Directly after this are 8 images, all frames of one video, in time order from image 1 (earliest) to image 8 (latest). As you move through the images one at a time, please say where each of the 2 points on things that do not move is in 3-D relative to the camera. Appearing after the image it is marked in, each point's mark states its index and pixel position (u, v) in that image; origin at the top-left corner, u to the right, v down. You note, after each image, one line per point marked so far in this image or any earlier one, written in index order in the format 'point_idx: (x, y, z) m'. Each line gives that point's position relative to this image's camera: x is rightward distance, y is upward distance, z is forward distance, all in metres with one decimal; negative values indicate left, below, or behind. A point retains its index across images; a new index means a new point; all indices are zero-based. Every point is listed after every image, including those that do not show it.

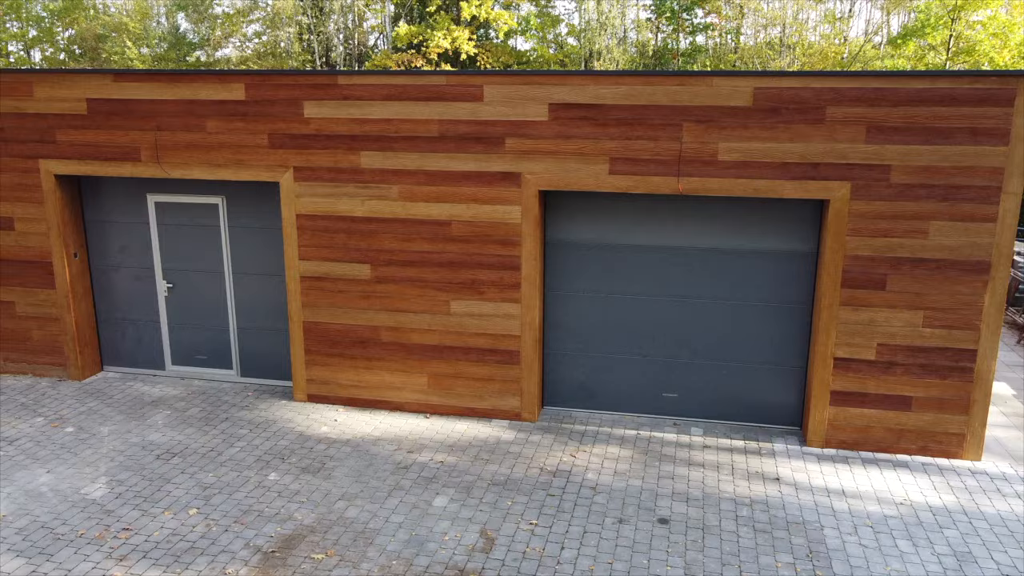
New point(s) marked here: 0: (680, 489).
0: (+1.2, -1.4, +5.7) m
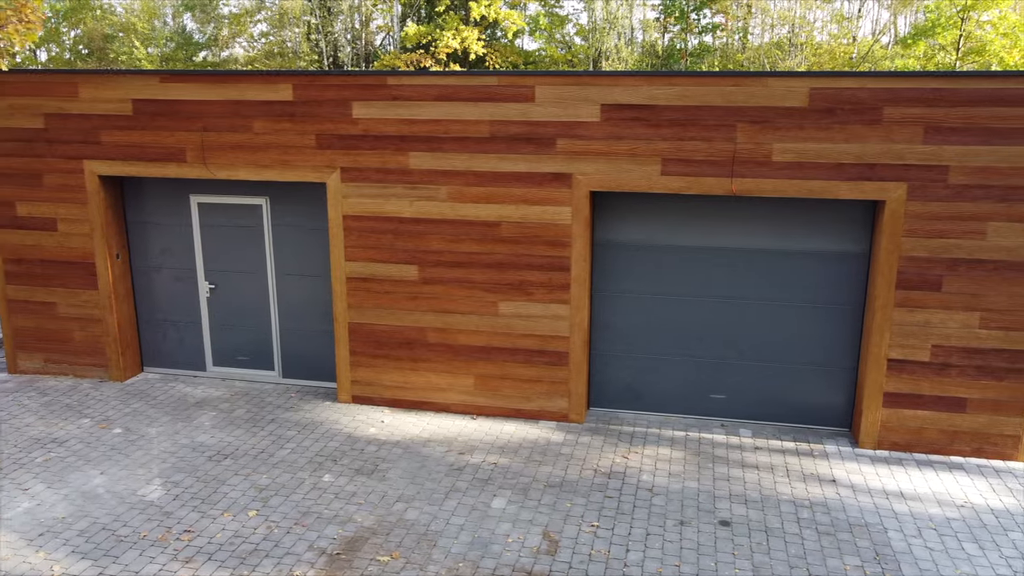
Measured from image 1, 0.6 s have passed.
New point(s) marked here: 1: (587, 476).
0: (+1.6, -1.4, +5.7) m
1: (+0.6, -1.4, +5.9) m
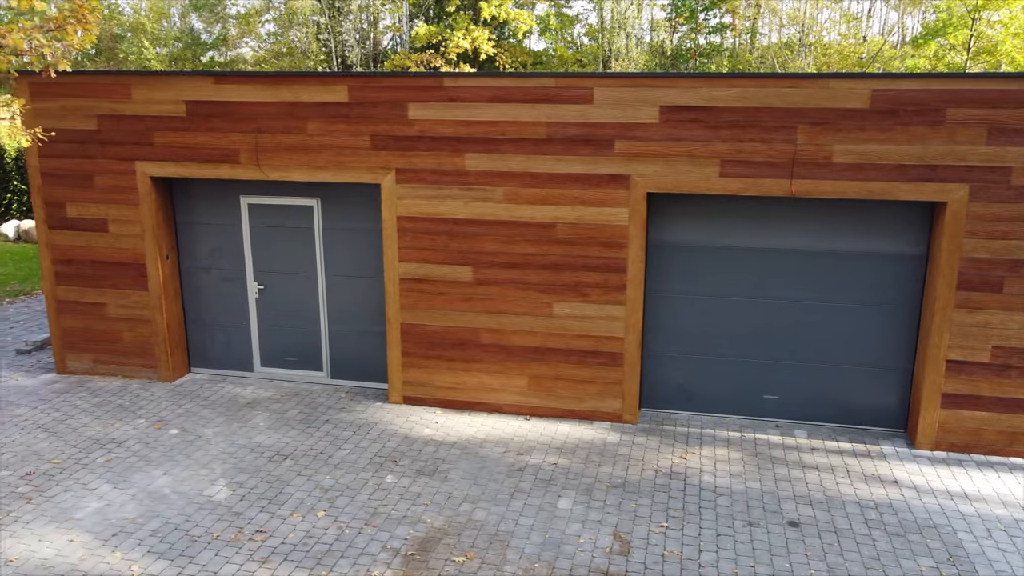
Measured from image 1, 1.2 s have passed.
0: (+2.1, -1.4, +5.7) m
1: (+1.0, -1.4, +5.9) m
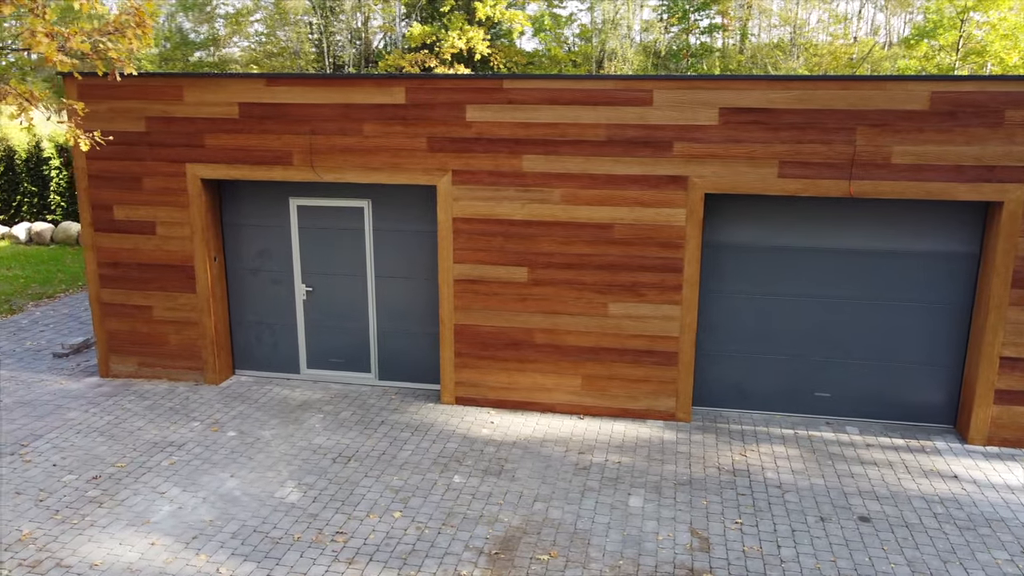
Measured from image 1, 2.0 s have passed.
0: (+2.6, -1.4, +5.8) m
1: (+1.5, -1.4, +6.0) m
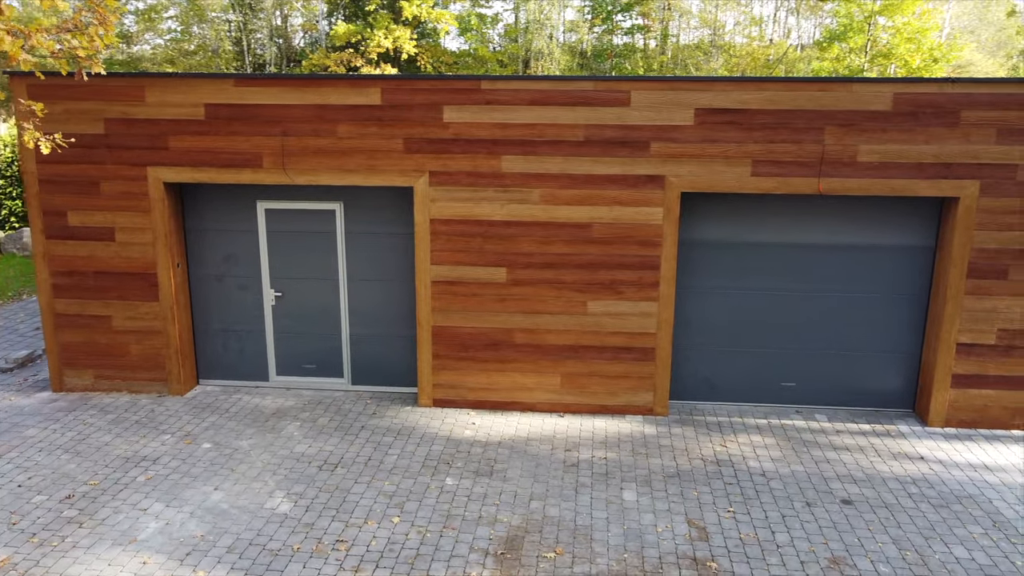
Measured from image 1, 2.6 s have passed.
0: (+2.5, -1.4, +6.0) m
1: (+1.4, -1.4, +6.2) m
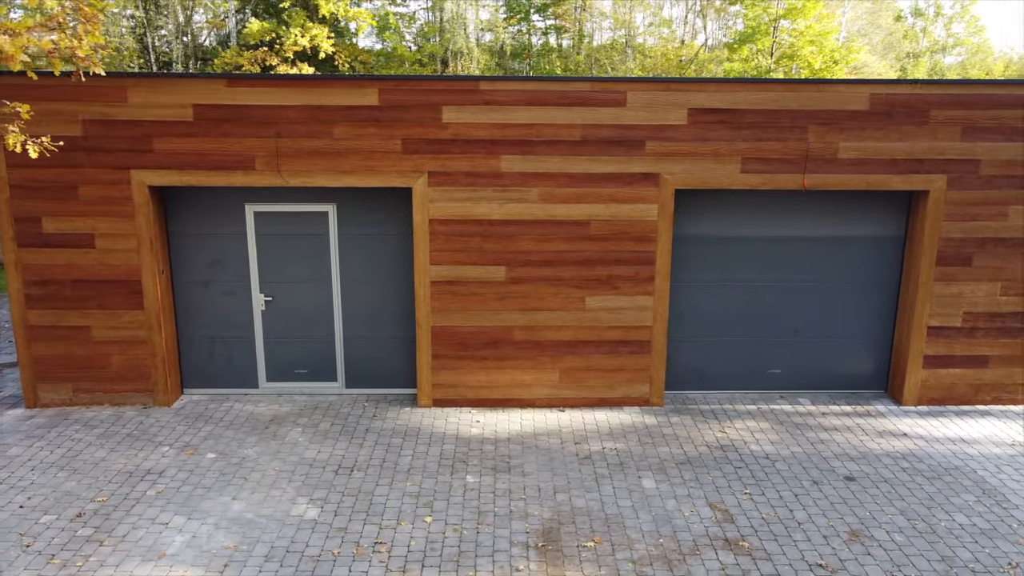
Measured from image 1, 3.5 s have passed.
0: (+2.6, -1.3, +6.4) m
1: (+1.5, -1.3, +6.4) m
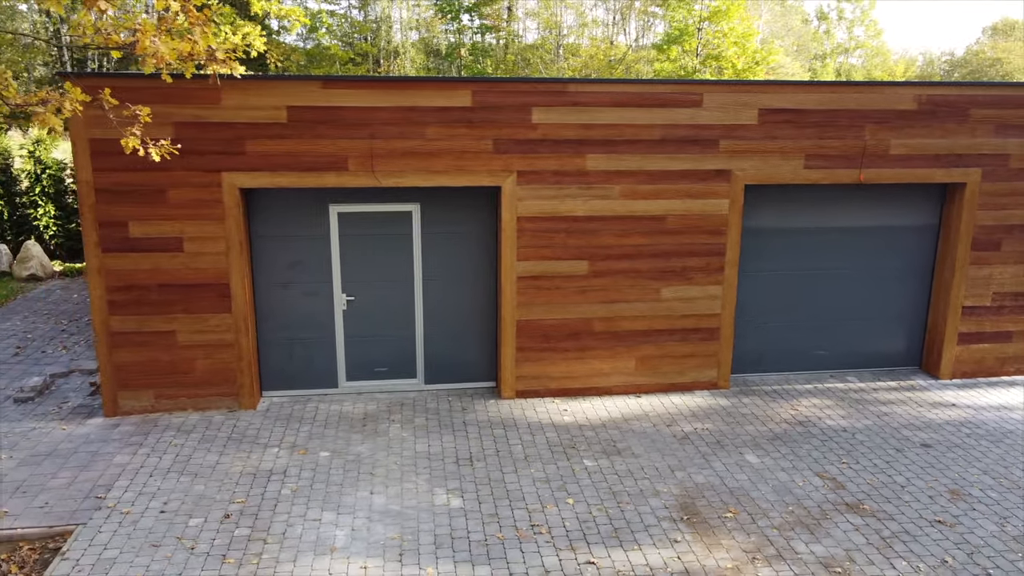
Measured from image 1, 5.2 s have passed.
0: (+3.4, -1.2, +7.0) m
1: (+2.4, -1.2, +6.9) m
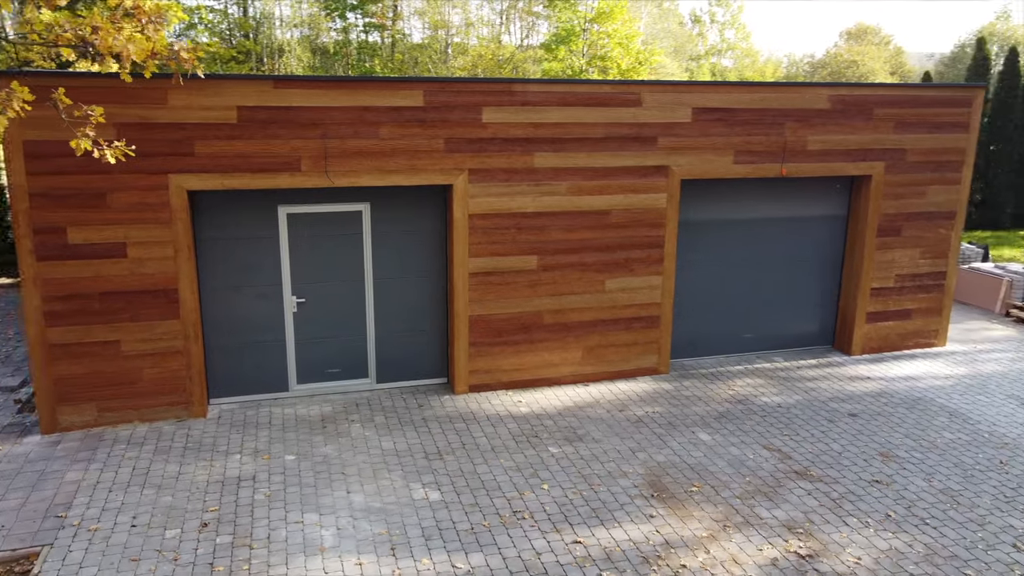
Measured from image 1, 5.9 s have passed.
0: (+3.0, -1.0, +7.6) m
1: (+2.0, -1.1, +7.4) m
